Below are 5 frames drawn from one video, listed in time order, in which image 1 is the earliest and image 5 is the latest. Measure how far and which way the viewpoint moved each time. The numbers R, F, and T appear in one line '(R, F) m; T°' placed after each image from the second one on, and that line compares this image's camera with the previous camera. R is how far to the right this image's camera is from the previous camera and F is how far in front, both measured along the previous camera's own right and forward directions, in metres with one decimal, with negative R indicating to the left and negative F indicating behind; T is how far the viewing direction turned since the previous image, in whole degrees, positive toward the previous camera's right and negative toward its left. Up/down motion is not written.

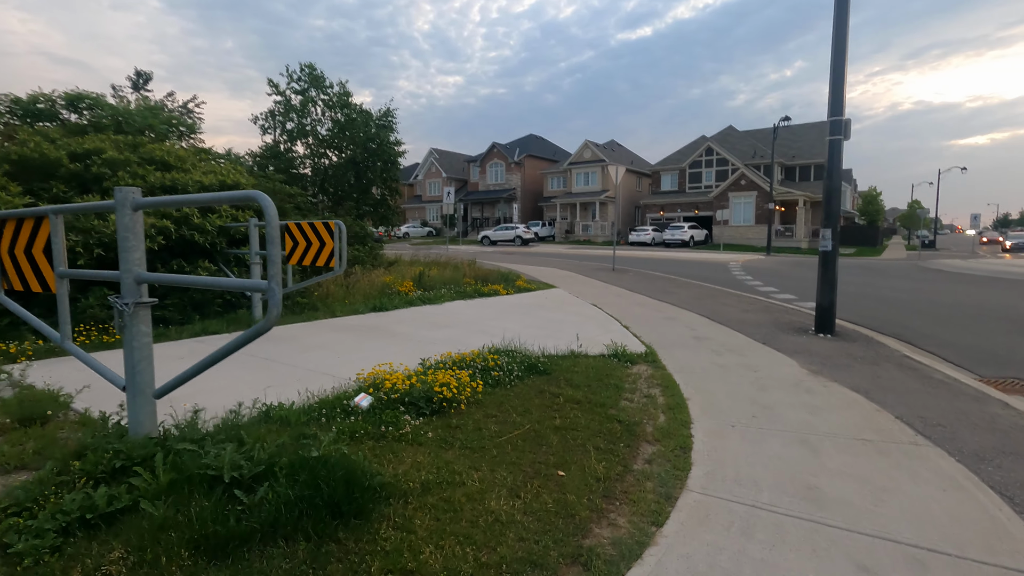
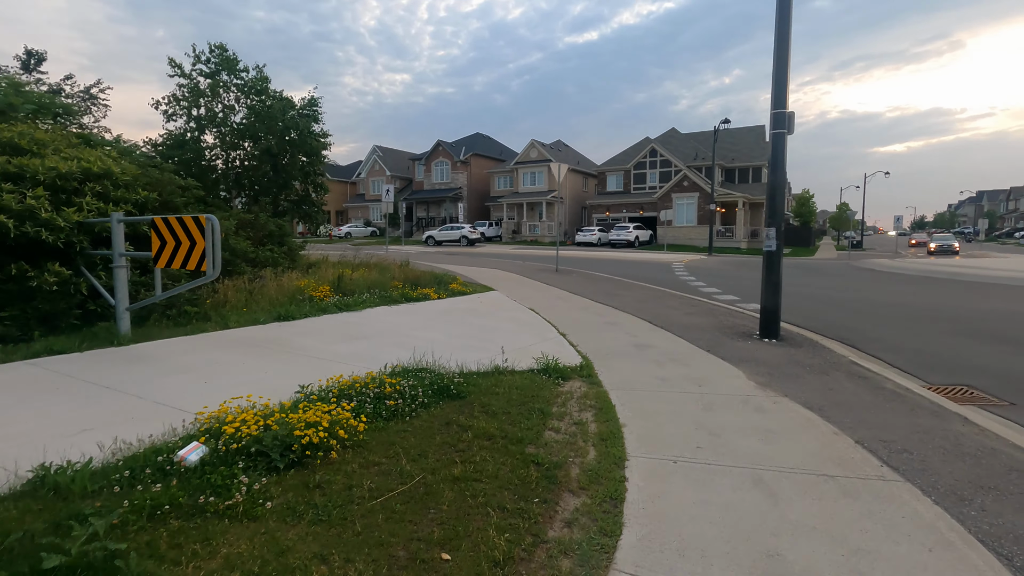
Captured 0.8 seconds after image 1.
(+0.4, +0.9) m; +5°
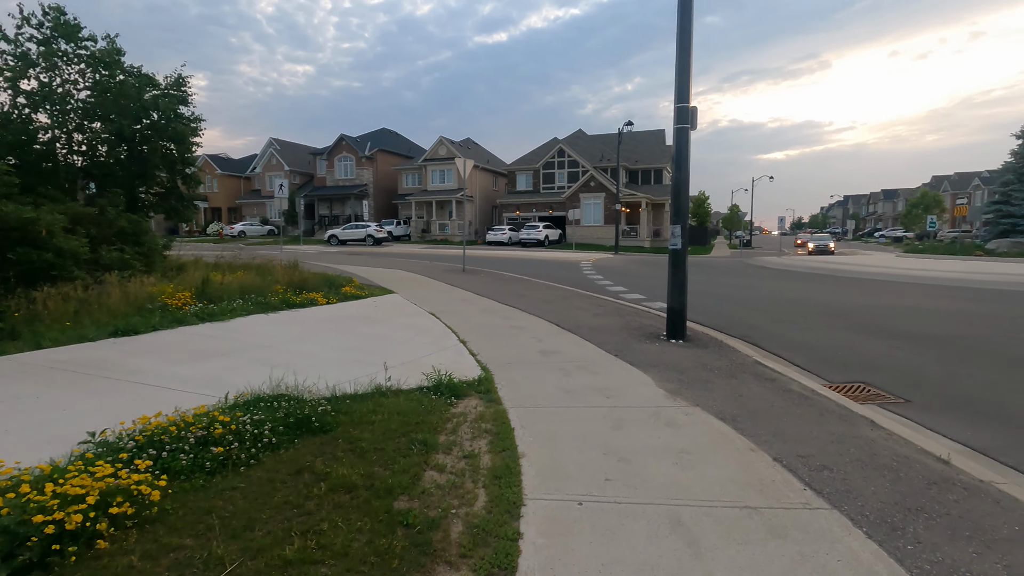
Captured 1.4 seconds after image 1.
(+0.3, +0.8) m; +9°
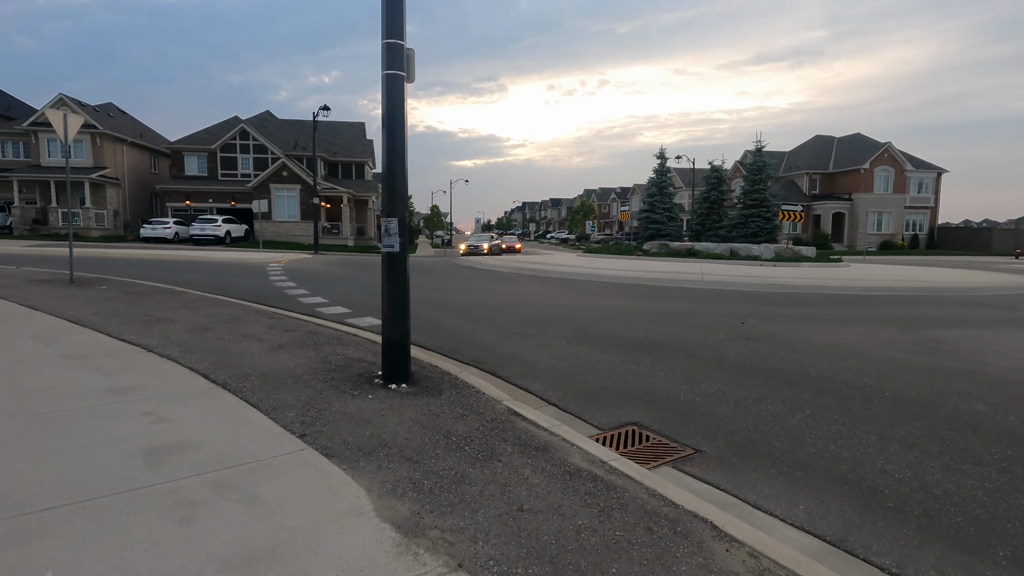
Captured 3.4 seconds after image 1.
(+0.7, +2.9) m; +31°
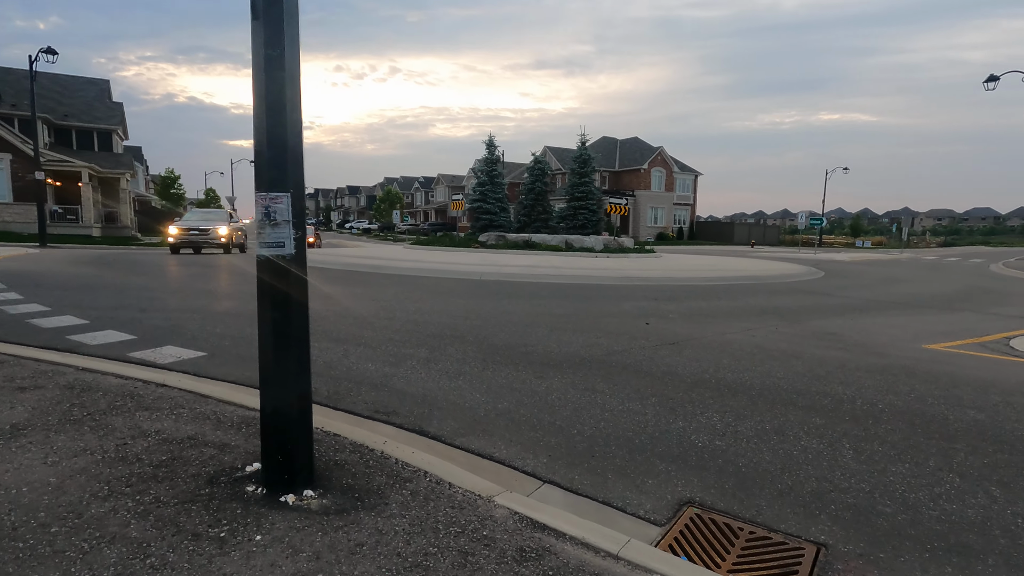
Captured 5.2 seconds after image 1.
(-1.2, +2.5) m; +21°
